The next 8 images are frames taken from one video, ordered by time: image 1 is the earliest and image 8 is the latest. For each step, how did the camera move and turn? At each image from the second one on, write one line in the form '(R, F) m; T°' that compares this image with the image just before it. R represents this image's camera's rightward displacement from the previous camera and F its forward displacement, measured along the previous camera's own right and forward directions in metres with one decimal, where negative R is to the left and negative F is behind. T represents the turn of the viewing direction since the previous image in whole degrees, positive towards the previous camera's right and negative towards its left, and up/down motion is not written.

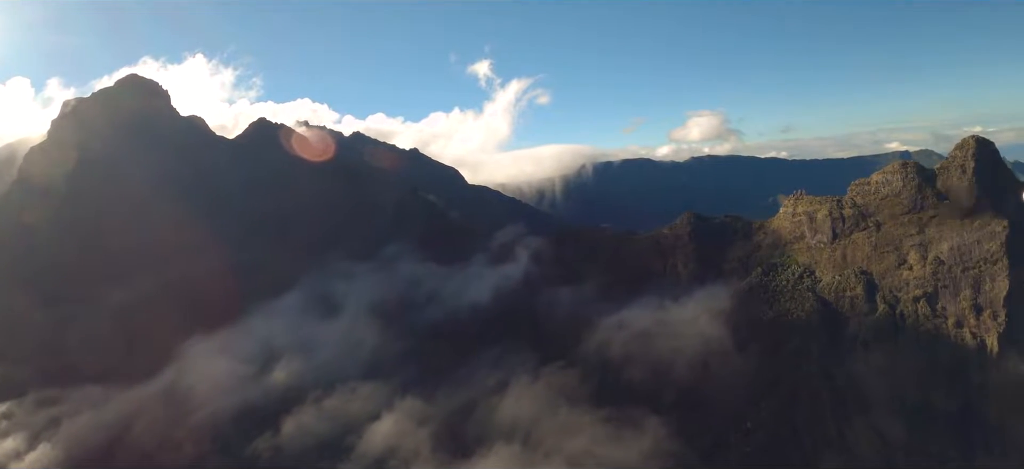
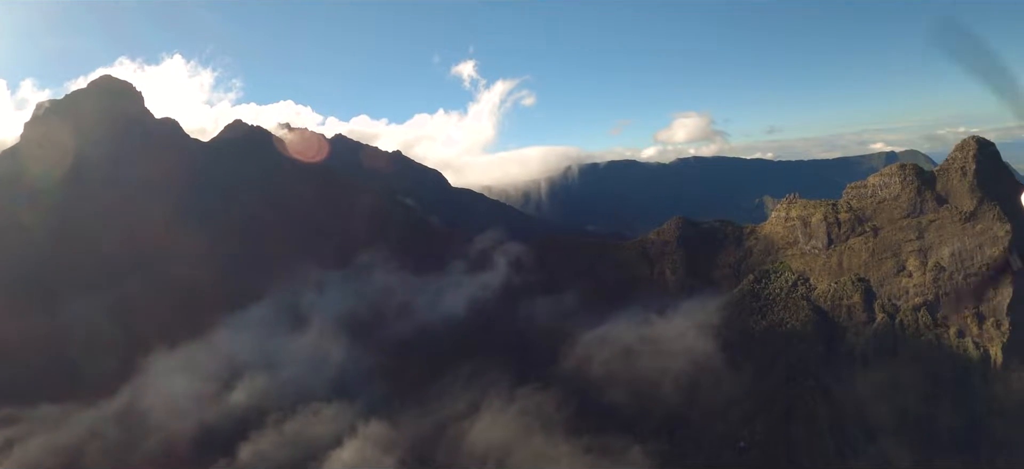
(+1.5, +6.7) m; +1°
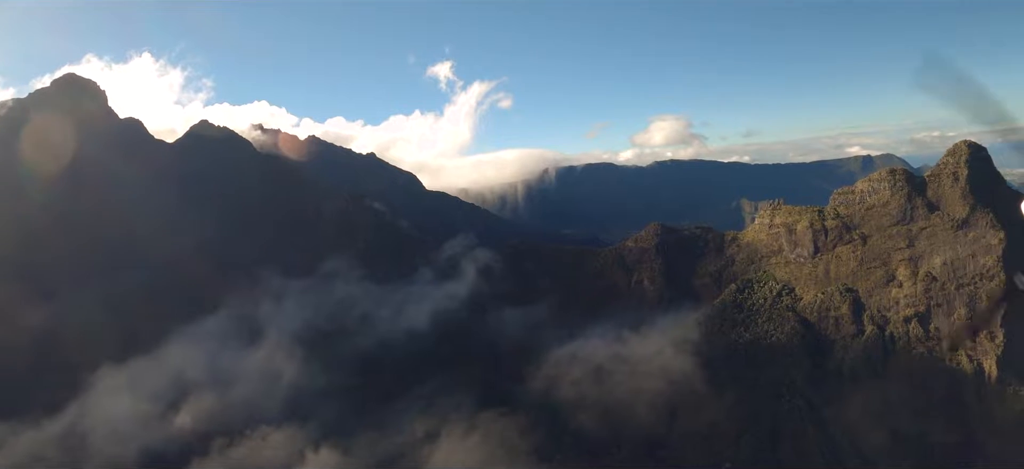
(+1.6, +6.8) m; +2°
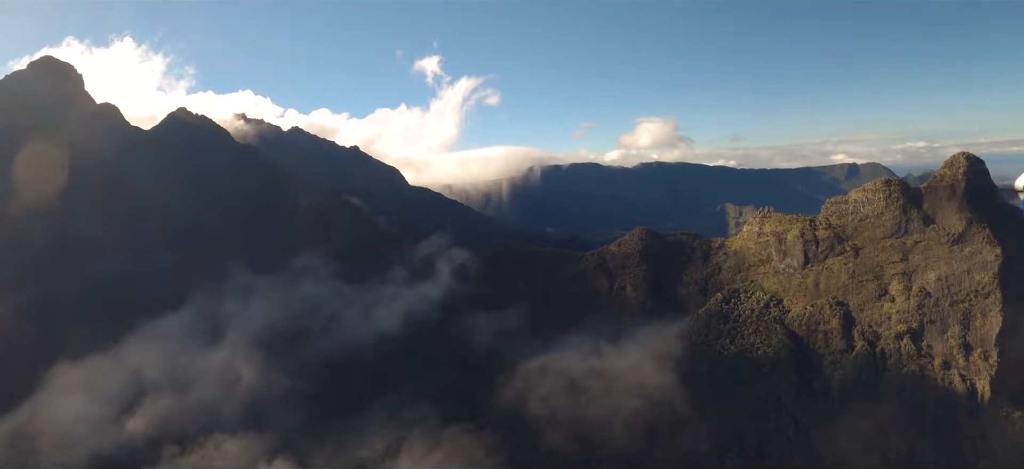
(+1.0, +4.9) m; +1°
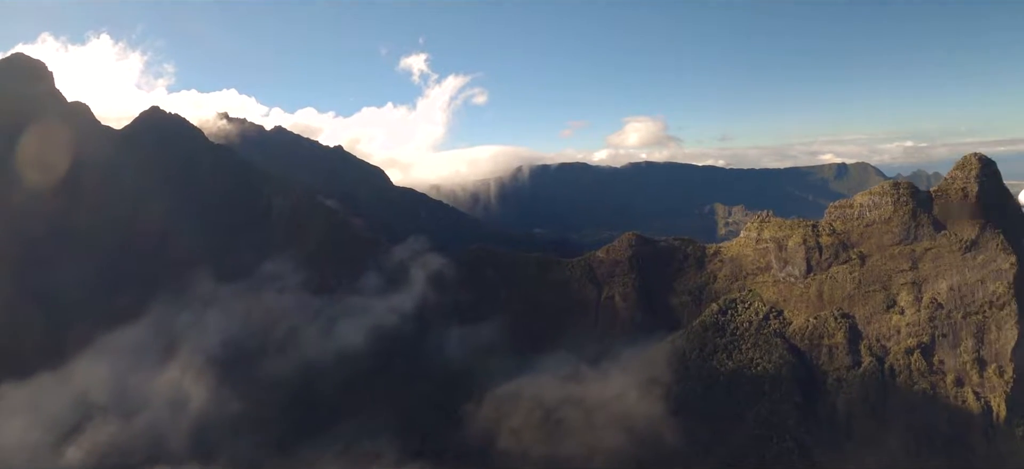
(+1.3, +7.2) m; +1°
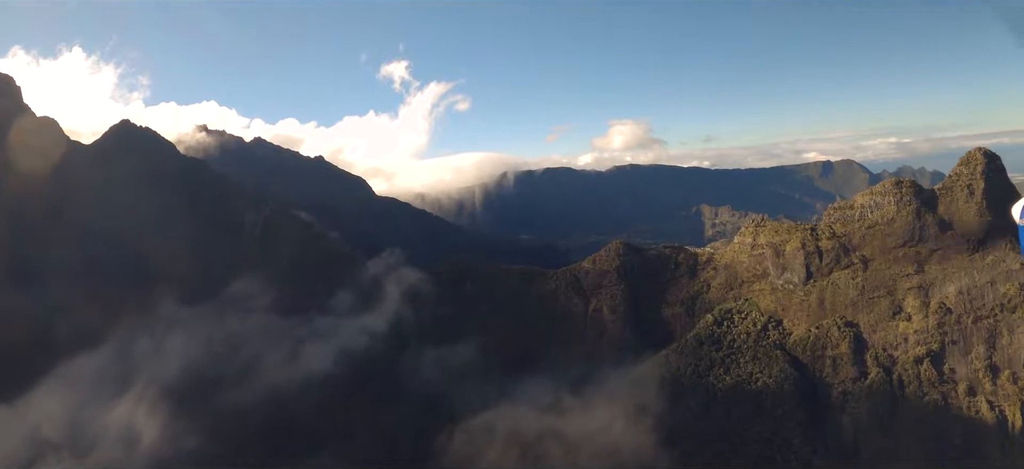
(+1.1, +5.8) m; +1°
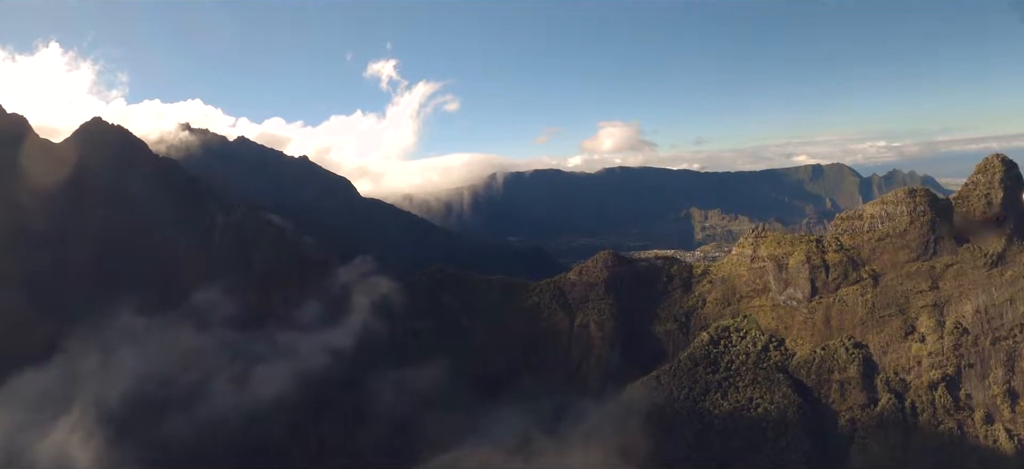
(+1.2, +6.8) m; +1°
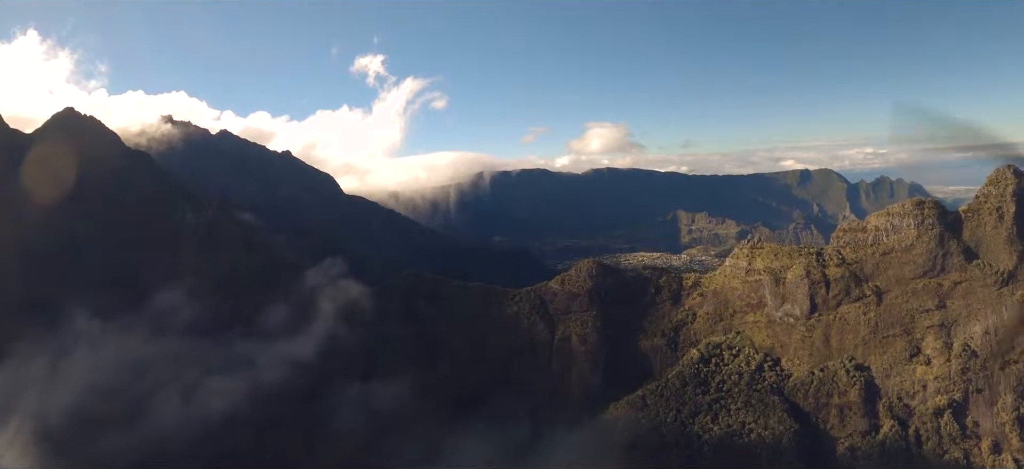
(+1.1, +5.6) m; +1°
